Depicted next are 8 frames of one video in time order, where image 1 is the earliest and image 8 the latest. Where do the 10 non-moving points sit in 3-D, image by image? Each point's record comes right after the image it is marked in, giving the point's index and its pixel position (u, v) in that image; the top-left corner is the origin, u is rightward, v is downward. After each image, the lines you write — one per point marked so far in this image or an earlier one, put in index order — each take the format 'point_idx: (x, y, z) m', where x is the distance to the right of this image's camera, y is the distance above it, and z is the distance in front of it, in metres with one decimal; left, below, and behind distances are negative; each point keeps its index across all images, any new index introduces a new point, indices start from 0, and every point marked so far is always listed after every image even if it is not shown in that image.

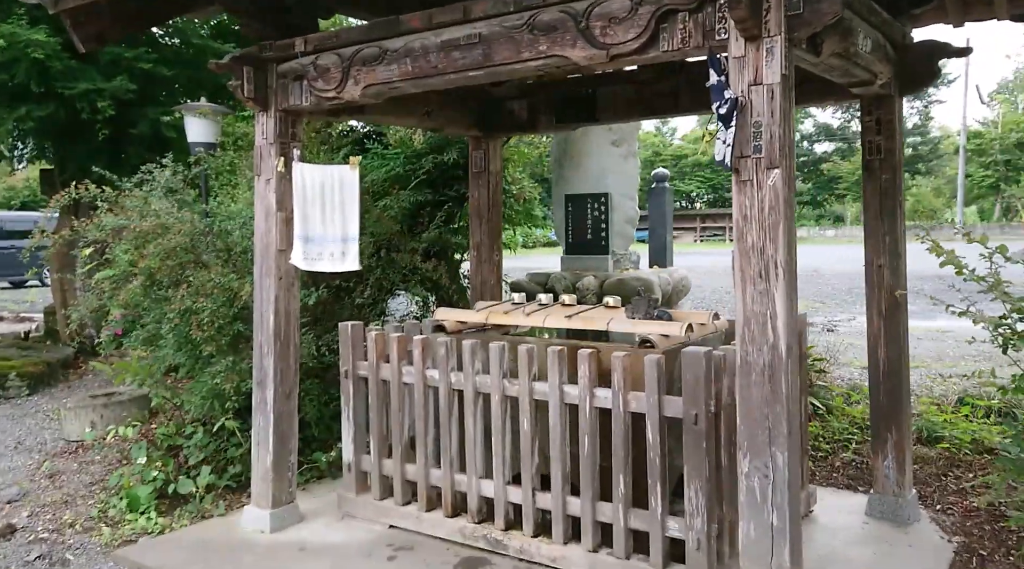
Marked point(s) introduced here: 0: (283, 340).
0: (-1.3, -0.3, +4.5) m
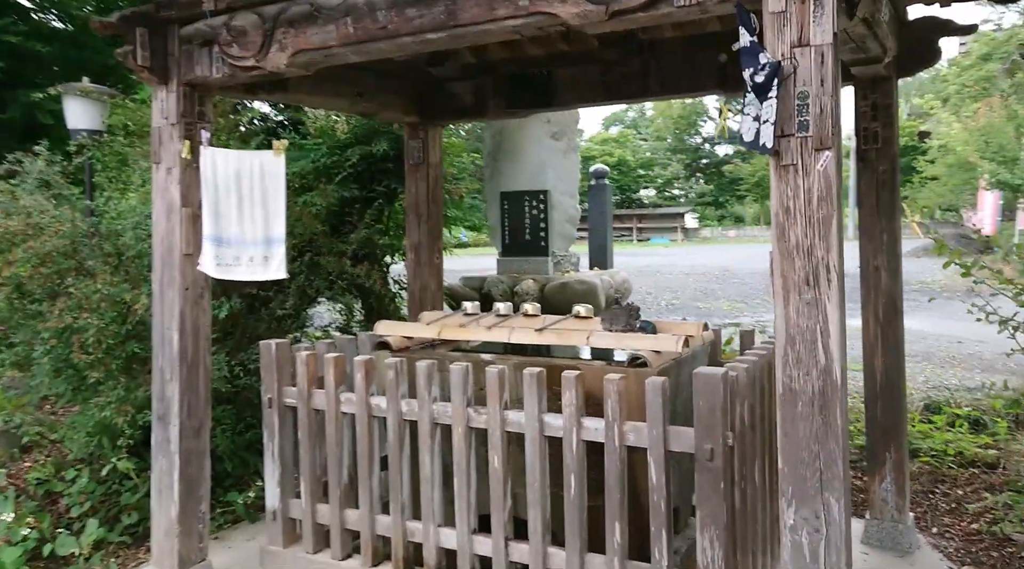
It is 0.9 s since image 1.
0: (-1.5, -0.4, +3.7) m
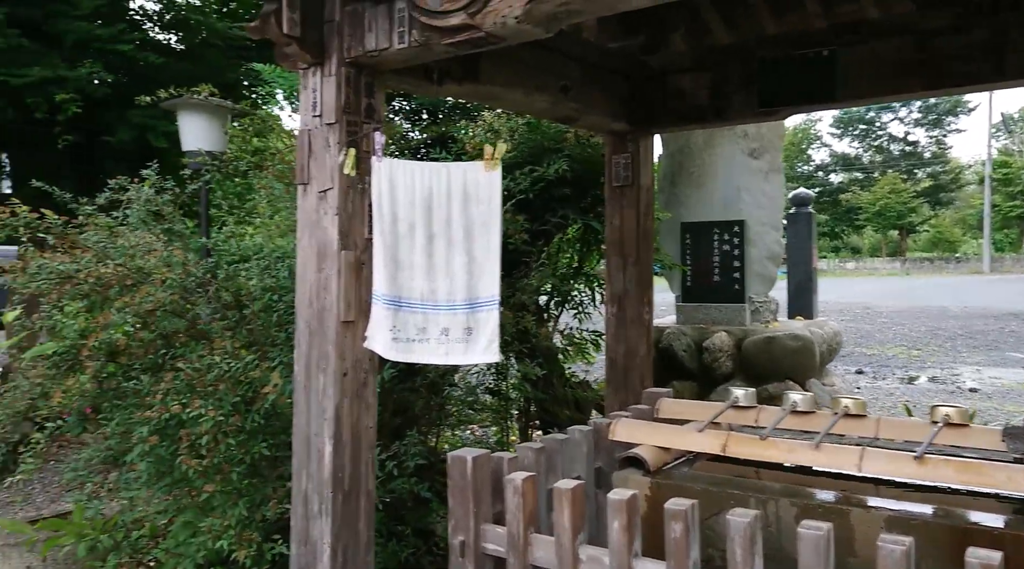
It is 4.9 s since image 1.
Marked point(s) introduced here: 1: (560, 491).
0: (-0.5, -0.6, +2.4) m
1: (+0.1, -0.6, +2.3) m
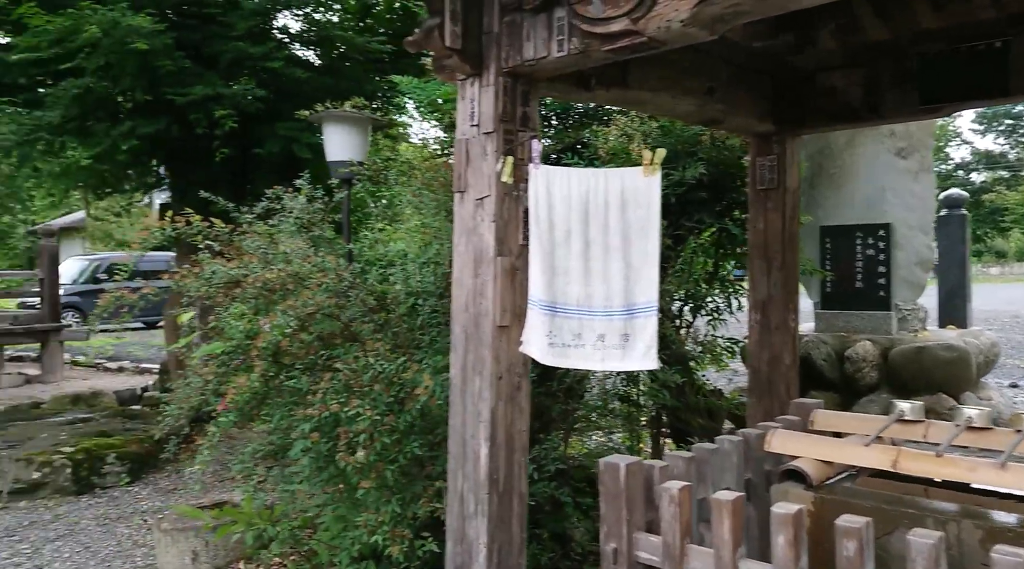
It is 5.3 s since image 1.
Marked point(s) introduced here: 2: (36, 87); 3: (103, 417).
0: (0.0, -0.6, +2.5) m
1: (+0.6, -0.6, +2.2) m
2: (-4.0, +1.7, +6.9) m
3: (-4.6, -1.5, +9.0) m
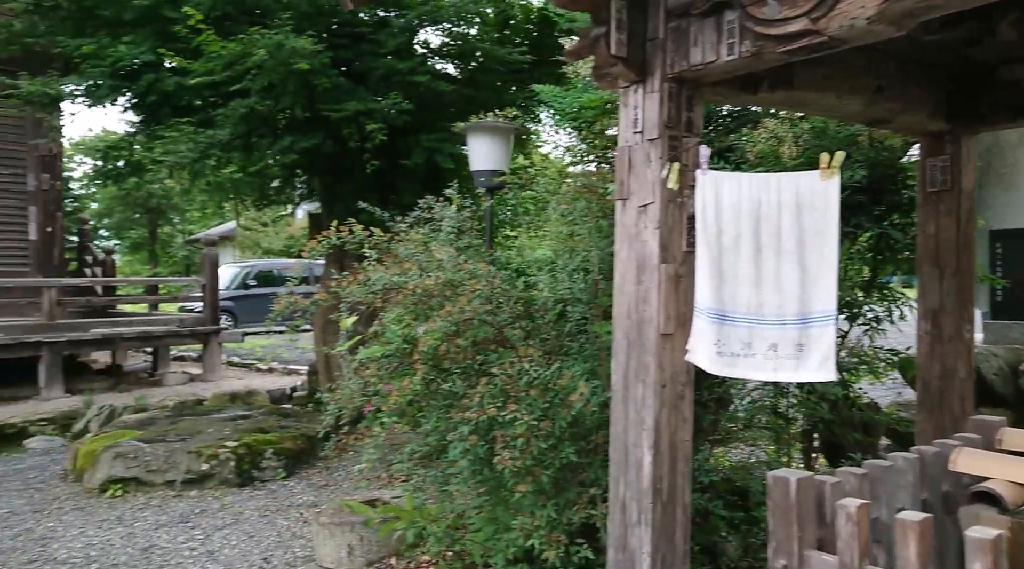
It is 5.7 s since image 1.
0: (+0.5, -0.7, +2.4) m
1: (+1.0, -0.6, +2.1) m
2: (-2.8, +1.6, +7.5) m
3: (-3.0, -1.5, +9.6) m
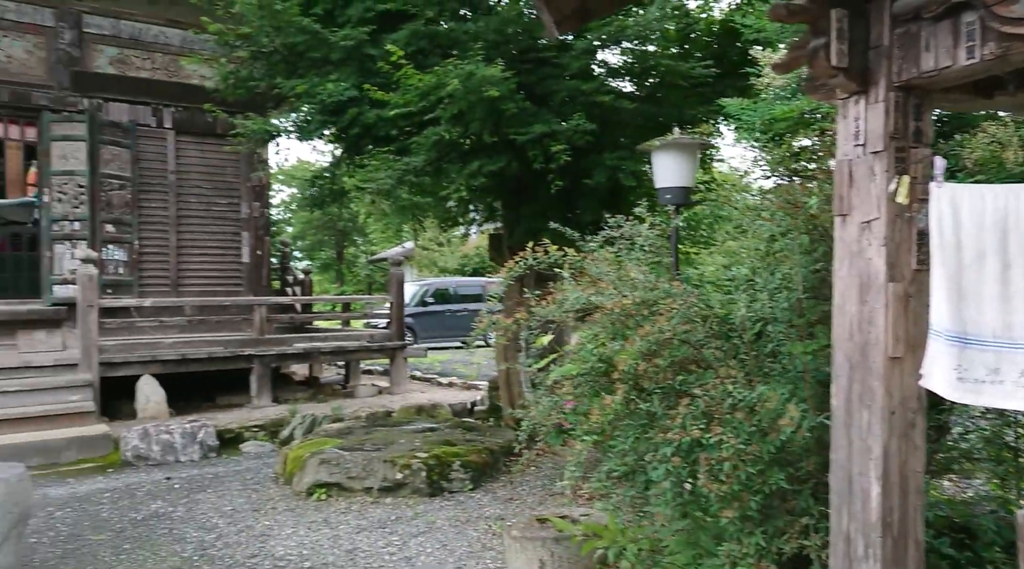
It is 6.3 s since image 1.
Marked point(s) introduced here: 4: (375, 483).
0: (+1.1, -0.7, +2.3) m
1: (+1.6, -0.7, +1.8) m
2: (-1.1, +1.4, +7.9) m
3: (-0.8, -1.8, +10.0) m
4: (-1.4, -2.0, +8.0) m
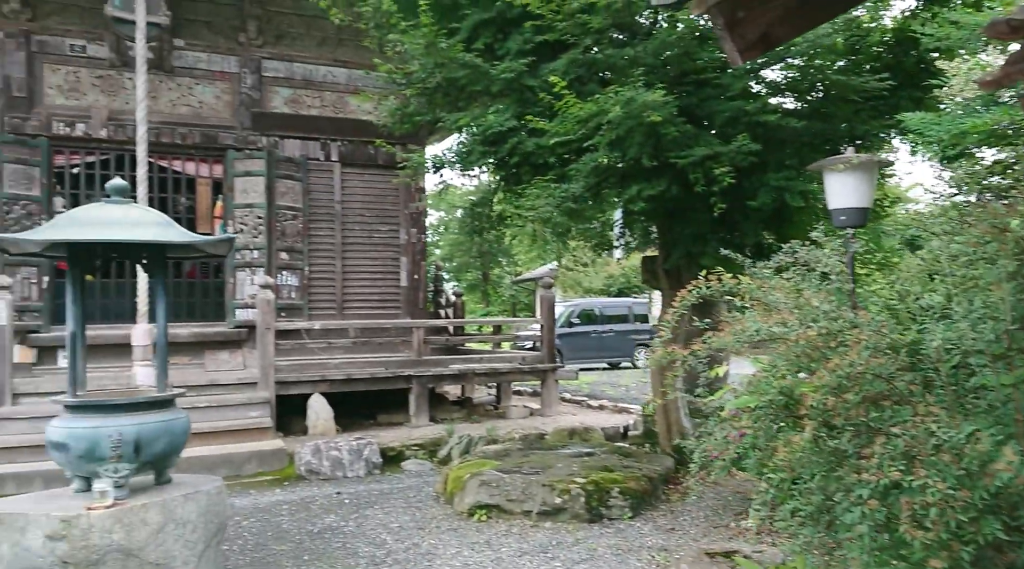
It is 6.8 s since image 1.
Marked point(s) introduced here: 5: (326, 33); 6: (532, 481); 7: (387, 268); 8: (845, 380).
0: (+1.6, -0.8, +2.0) m
1: (+2.0, -0.7, +1.5) m
2: (+0.5, +1.2, +8.0) m
3: (+1.1, -2.1, +10.0) m
4: (+0.2, -2.2, +8.0) m
5: (-2.9, +3.9, +12.6) m
6: (+0.2, -2.0, +8.3) m
7: (-2.0, +0.3, +13.2) m
8: (+1.4, -0.4, +3.4) m
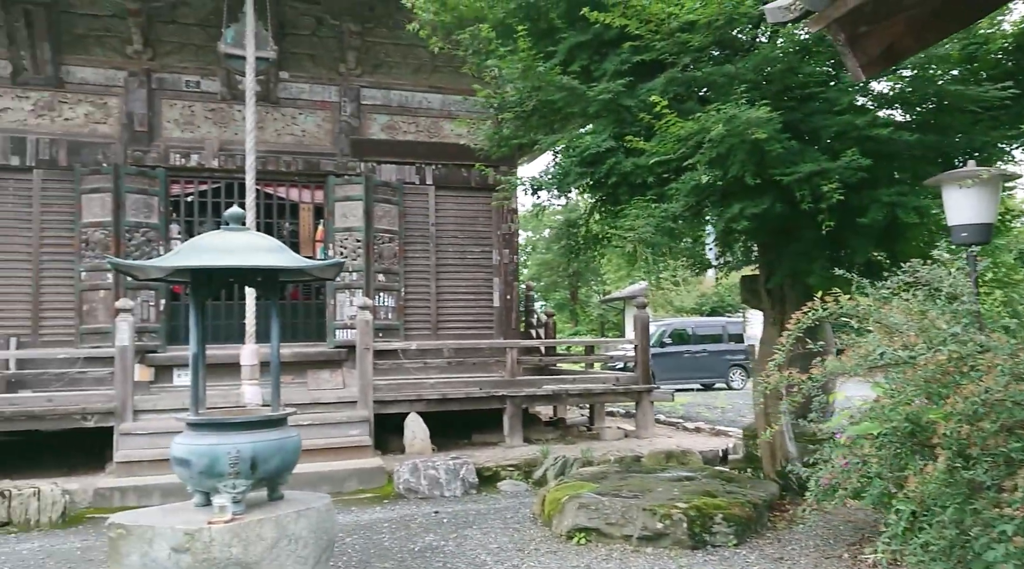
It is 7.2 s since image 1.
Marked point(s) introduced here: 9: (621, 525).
0: (+1.9, -0.9, +1.8) m
1: (+2.3, -0.8, +1.3) m
2: (+1.5, +1.0, +7.9) m
3: (+2.3, -2.3, +9.7) m
4: (+1.2, -2.4, +7.9) m
5: (-1.4, +3.6, +12.9) m
6: (+1.2, -2.2, +8.1) m
7: (-0.5, -0.1, +13.3) m
8: (+1.8, -0.5, +3.2) m
9: (+1.1, -2.4, +8.0) m
